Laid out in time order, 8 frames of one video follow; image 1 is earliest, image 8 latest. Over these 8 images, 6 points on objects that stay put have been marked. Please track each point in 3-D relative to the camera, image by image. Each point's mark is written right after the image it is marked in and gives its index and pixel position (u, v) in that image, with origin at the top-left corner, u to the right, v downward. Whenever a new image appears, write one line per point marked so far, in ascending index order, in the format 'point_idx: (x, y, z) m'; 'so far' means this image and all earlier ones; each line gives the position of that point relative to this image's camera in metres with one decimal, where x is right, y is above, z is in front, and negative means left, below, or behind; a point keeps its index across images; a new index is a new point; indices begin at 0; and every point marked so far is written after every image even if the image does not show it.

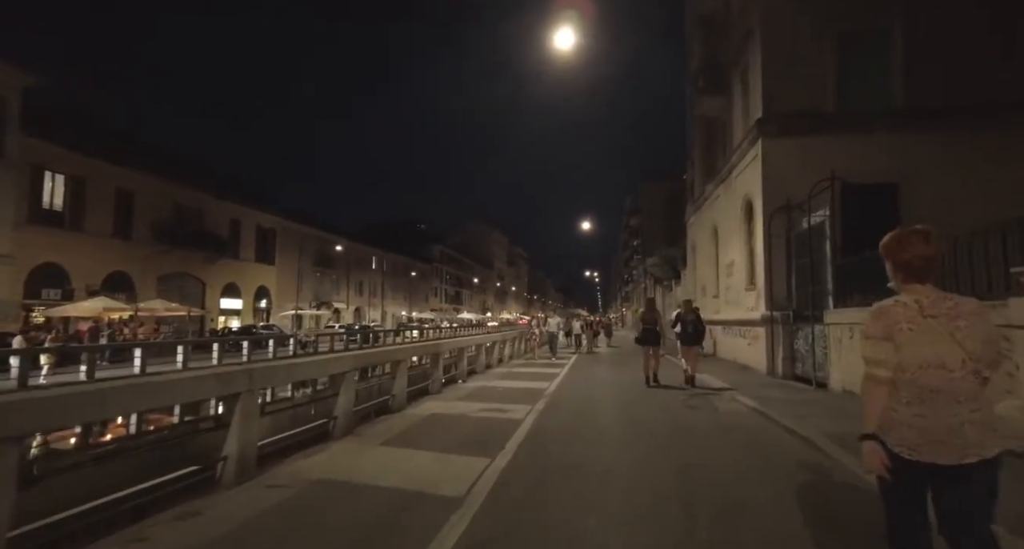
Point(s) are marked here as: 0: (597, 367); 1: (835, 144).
0: (+2.9, -3.5, +17.8) m
1: (+10.4, +4.3, +16.2) m
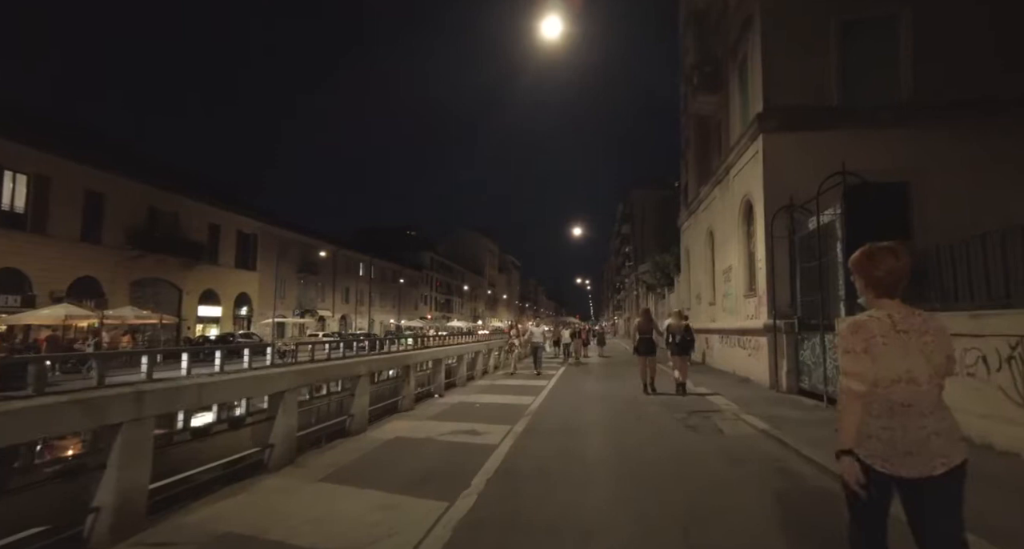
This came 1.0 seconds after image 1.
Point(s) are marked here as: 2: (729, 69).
0: (+2.5, -3.7, +17.2) m
1: (+10.0, +4.0, +15.8) m
2: (+8.8, +8.5, +20.0) m
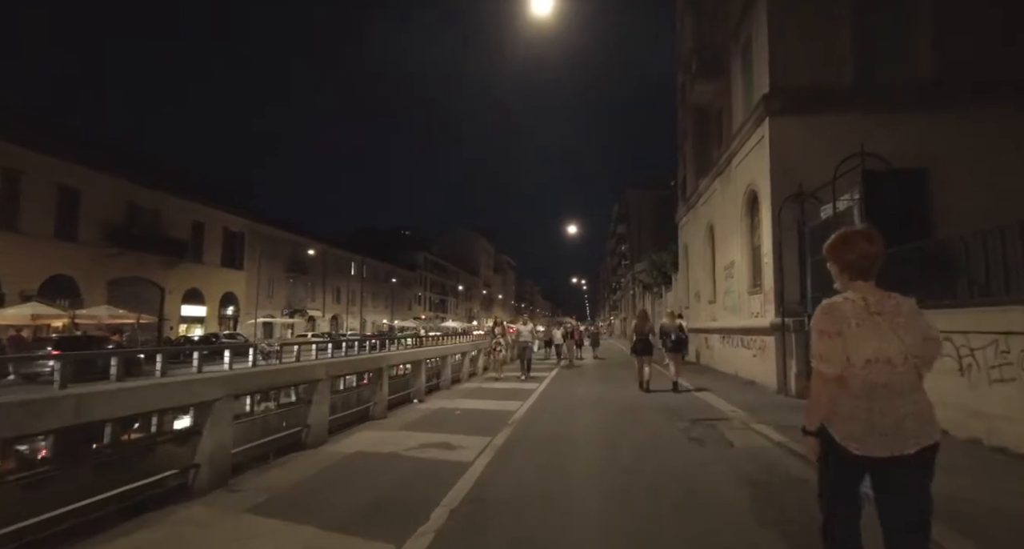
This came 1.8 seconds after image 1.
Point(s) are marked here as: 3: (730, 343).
0: (+2.2, -3.7, +16.6) m
1: (+9.8, +4.1, +15.3) m
2: (+8.5, +8.5, +19.5) m
3: (+8.6, -2.7, +19.8) m
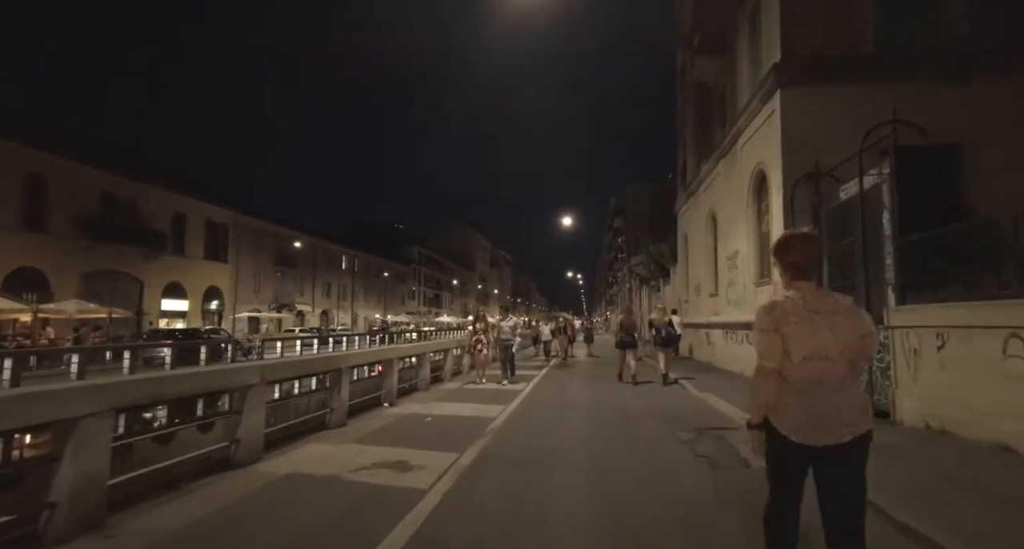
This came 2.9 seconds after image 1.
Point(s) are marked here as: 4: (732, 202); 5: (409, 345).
0: (+2.0, -3.4, +16.0) m
1: (+9.5, +4.3, +14.7) m
2: (+8.3, +8.8, +18.9) m
3: (+8.3, -2.5, +19.2) m
4: (+8.3, +2.7, +19.5) m
5: (-2.8, -1.9, +13.7) m
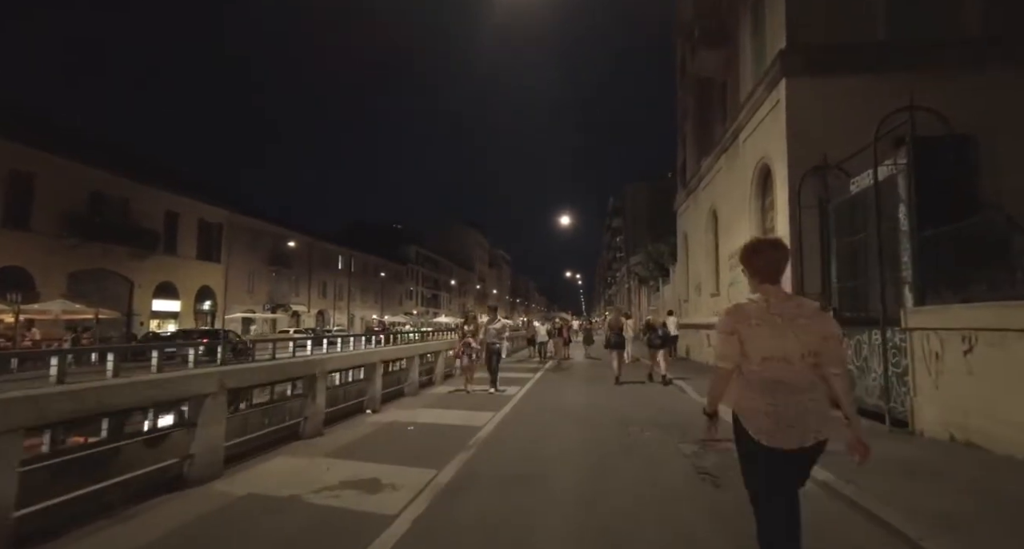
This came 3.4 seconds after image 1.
0: (+1.9, -3.4, +15.7) m
1: (+9.4, +4.3, +14.4) m
2: (+8.1, +8.8, +18.6) m
3: (+8.2, -2.4, +18.9) m
4: (+8.2, +2.8, +19.2) m
5: (-2.9, -1.9, +13.4) m
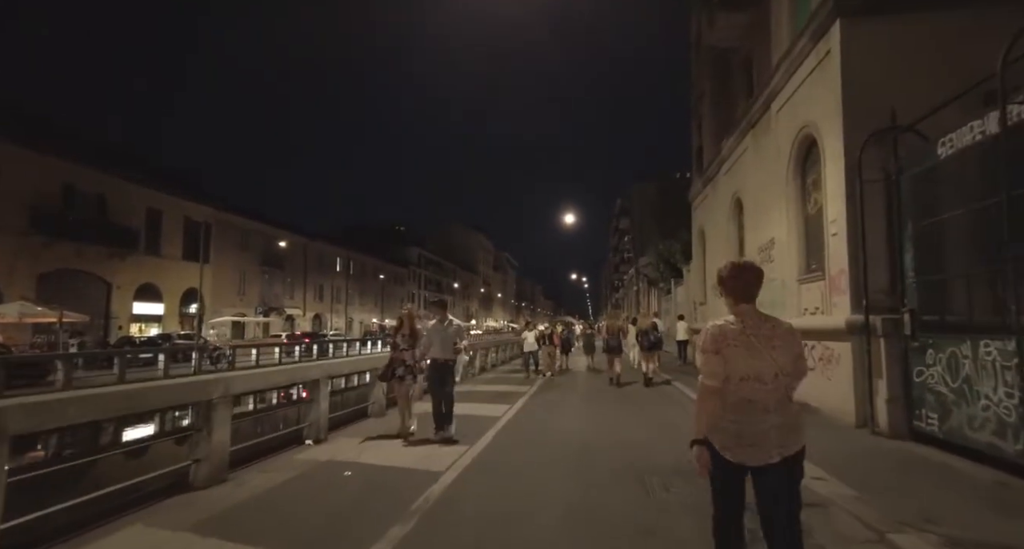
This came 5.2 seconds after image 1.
0: (+1.8, -3.4, +14.5) m
1: (+9.4, +4.3, +13.2) m
2: (+8.2, +8.8, +17.4) m
3: (+8.2, -2.5, +17.7) m
4: (+8.2, +2.7, +18.0) m
5: (-2.9, -1.9, +12.2) m
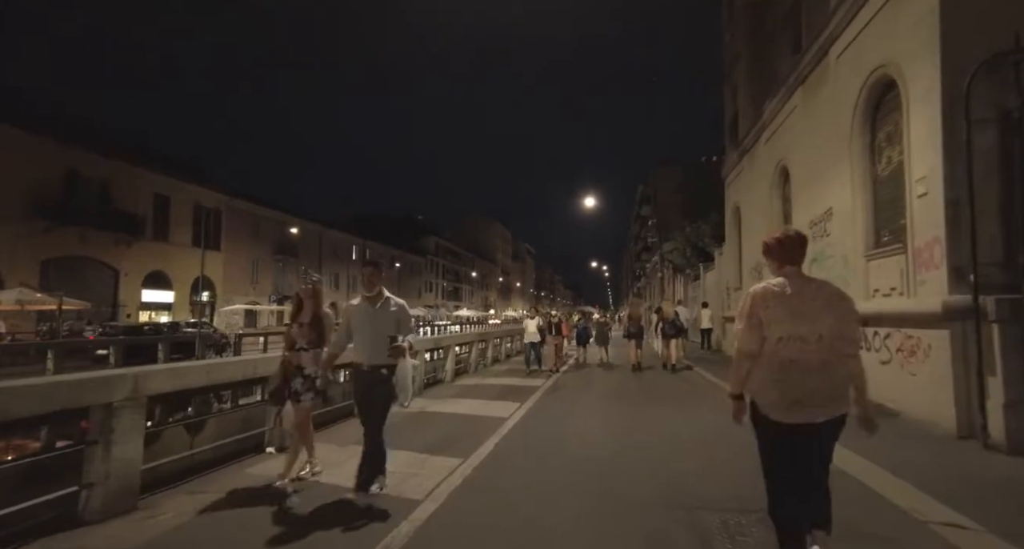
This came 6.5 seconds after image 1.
0: (+2.3, -3.0, +13.7) m
1: (+9.8, +4.7, +11.9) m
2: (+8.7, +9.2, +16.1) m
3: (+8.8, -2.0, +16.6) m
4: (+8.8, +3.2, +16.8) m
5: (-2.6, -1.6, +11.5) m
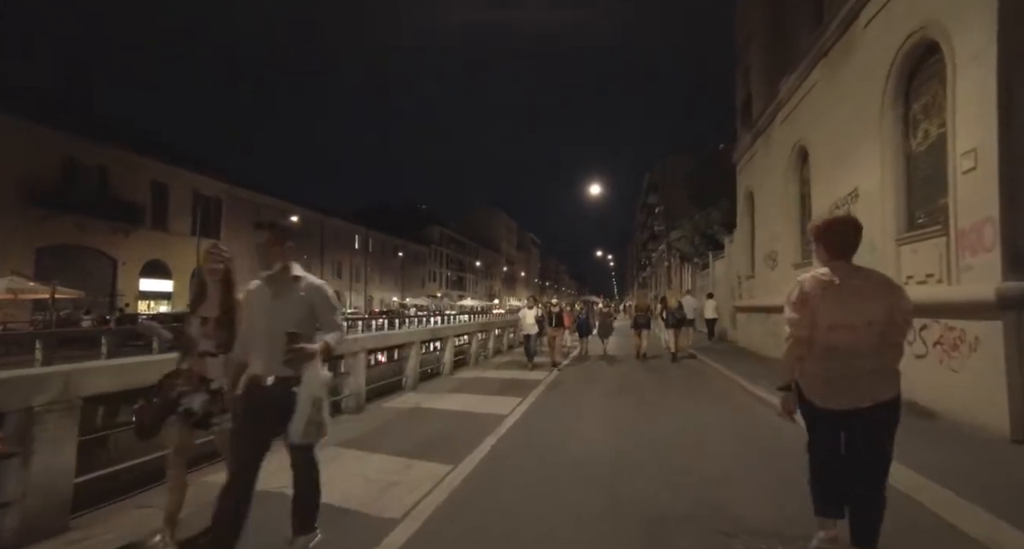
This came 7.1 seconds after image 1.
0: (+2.4, -2.7, +13.4) m
1: (+9.8, +5.0, +11.3) m
2: (+8.8, +9.6, +15.4) m
3: (+8.9, -1.6, +16.1) m
4: (+8.9, +3.6, +16.2) m
5: (-2.5, -1.3, +11.2) m
